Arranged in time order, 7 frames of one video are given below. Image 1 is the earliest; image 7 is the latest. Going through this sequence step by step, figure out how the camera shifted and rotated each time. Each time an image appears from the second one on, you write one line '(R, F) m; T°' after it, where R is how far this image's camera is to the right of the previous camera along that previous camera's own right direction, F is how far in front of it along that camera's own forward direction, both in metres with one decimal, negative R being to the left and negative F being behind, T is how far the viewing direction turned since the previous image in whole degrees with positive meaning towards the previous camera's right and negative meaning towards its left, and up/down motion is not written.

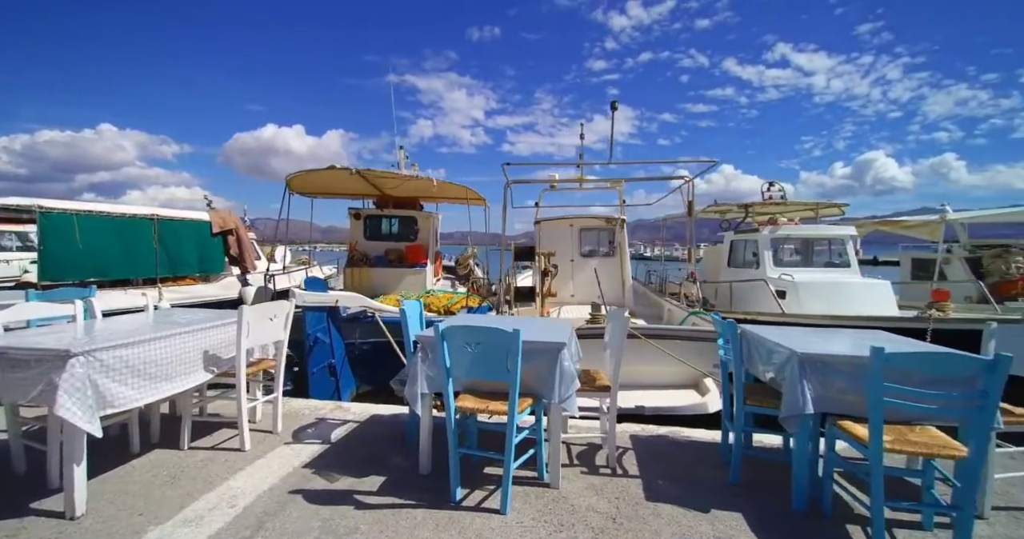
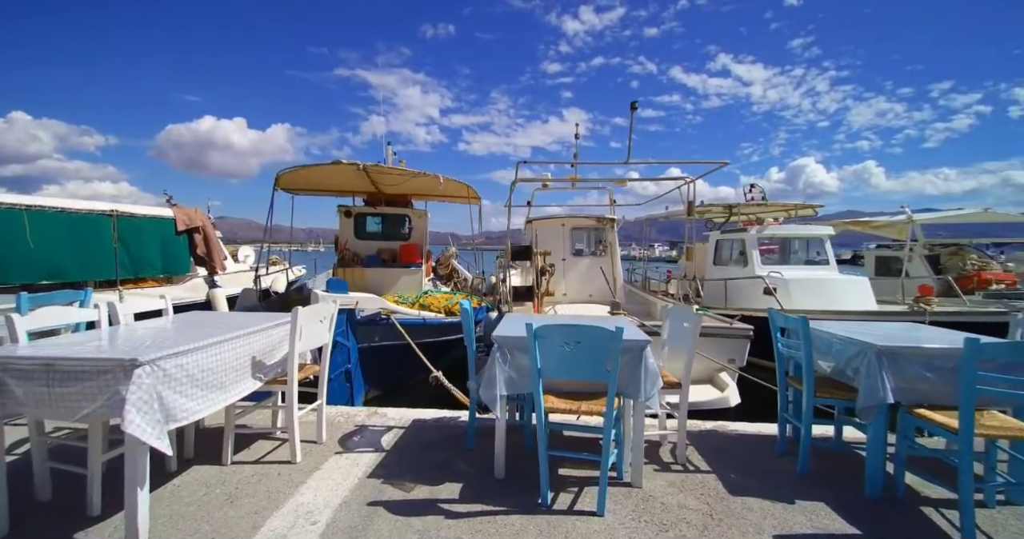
(-0.7, +0.1) m; +6°
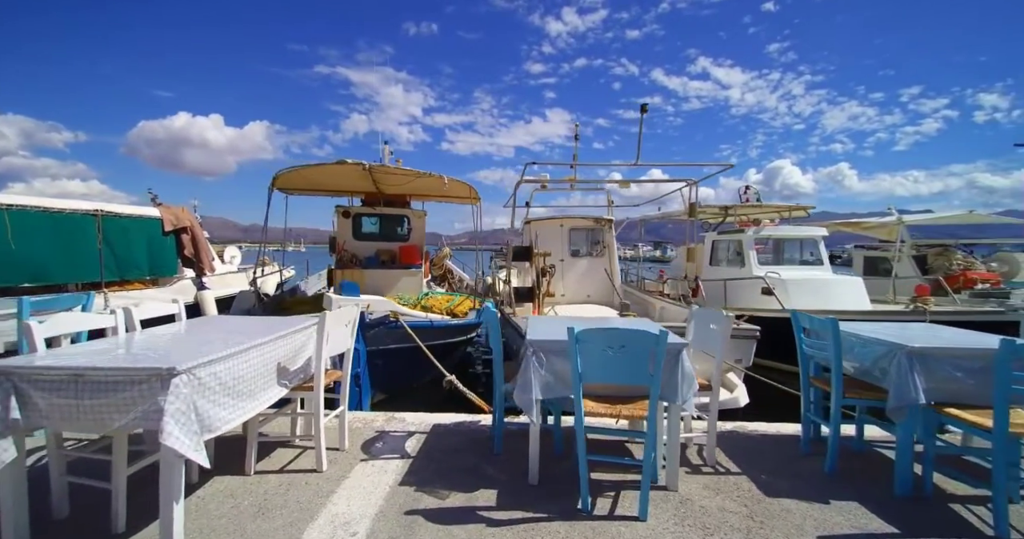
(-0.3, 0.0) m; +2°
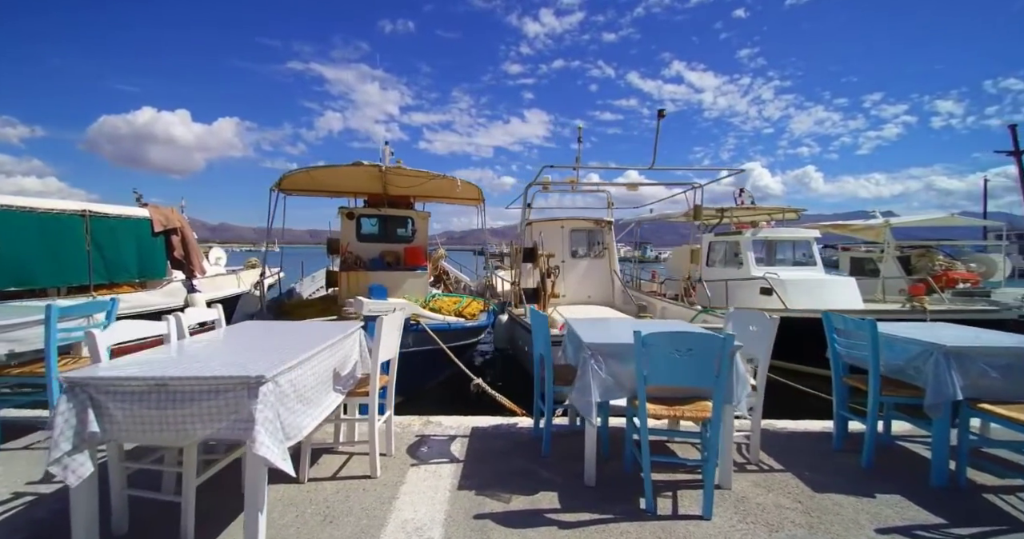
(-0.5, 0.0) m; +3°
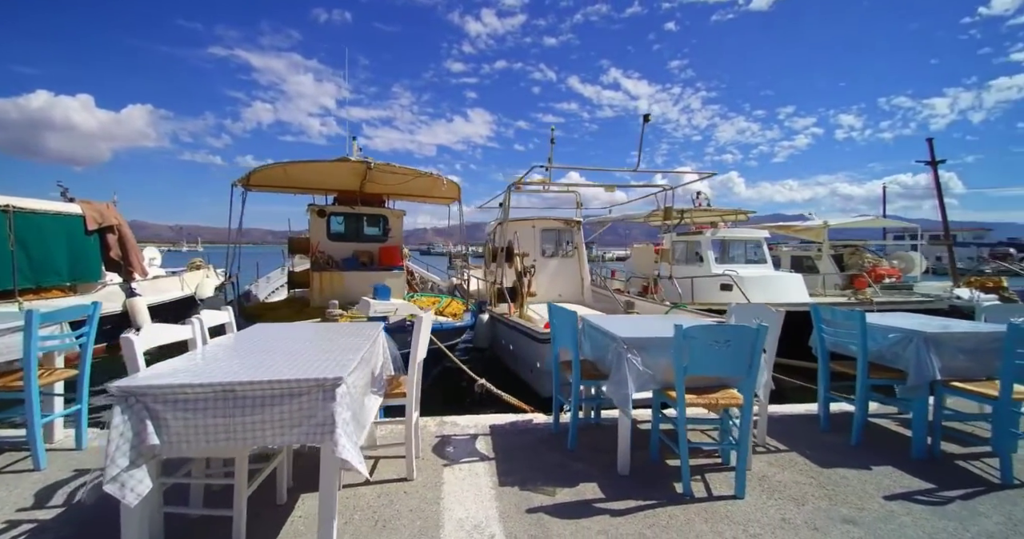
(-0.6, 0.0) m; +7°
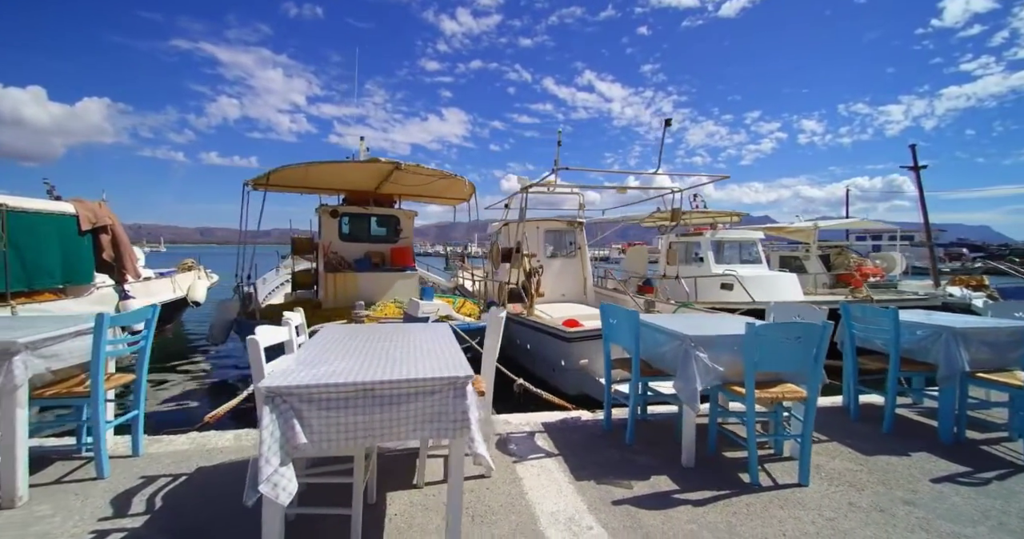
(-0.6, -0.1) m; +3°
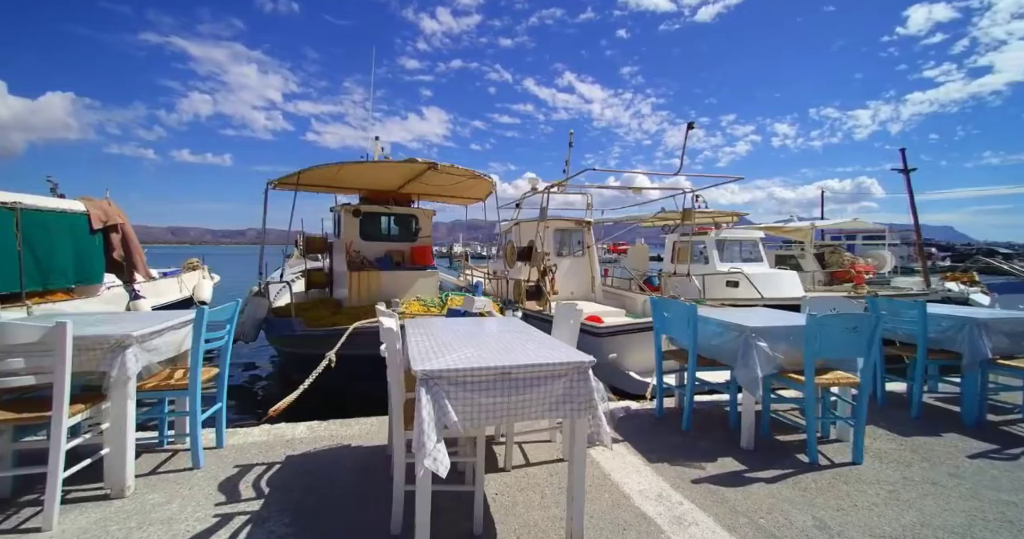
(-0.6, -0.1) m; +2°
